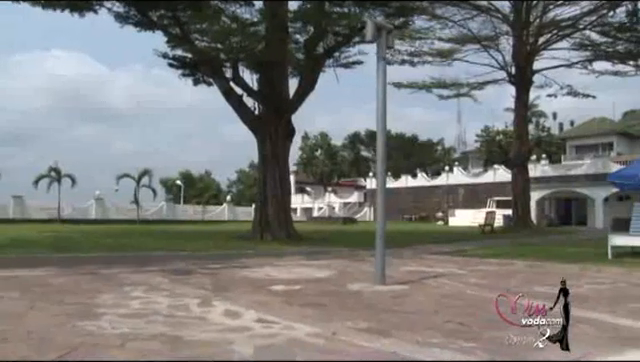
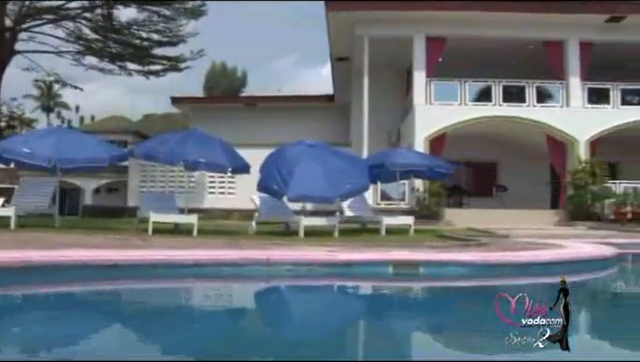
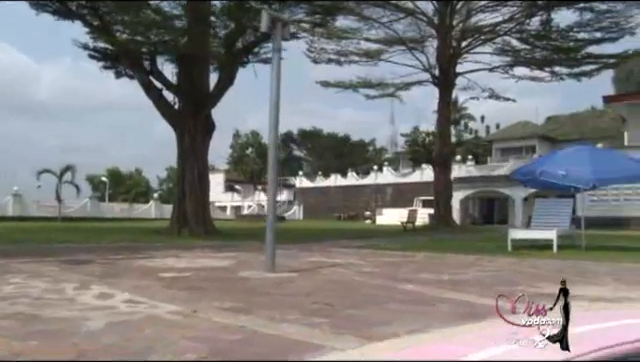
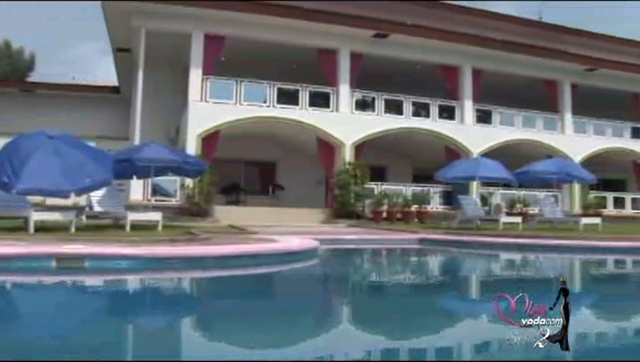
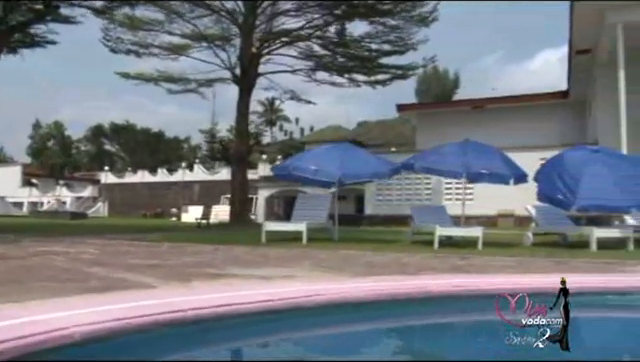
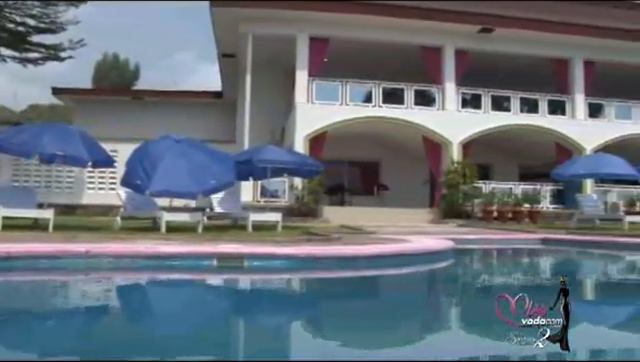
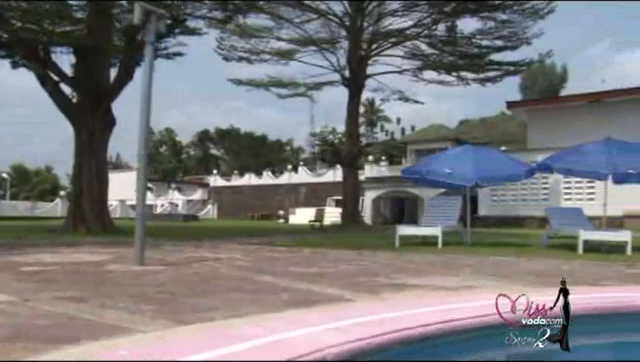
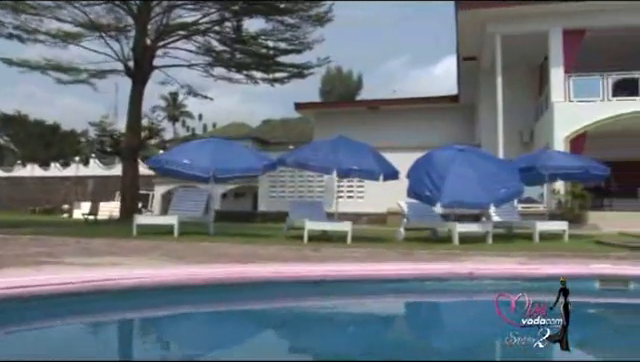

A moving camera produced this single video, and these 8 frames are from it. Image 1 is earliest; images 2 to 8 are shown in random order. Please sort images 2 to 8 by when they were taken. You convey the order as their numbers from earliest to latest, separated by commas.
3, 7, 5, 8, 2, 6, 4
